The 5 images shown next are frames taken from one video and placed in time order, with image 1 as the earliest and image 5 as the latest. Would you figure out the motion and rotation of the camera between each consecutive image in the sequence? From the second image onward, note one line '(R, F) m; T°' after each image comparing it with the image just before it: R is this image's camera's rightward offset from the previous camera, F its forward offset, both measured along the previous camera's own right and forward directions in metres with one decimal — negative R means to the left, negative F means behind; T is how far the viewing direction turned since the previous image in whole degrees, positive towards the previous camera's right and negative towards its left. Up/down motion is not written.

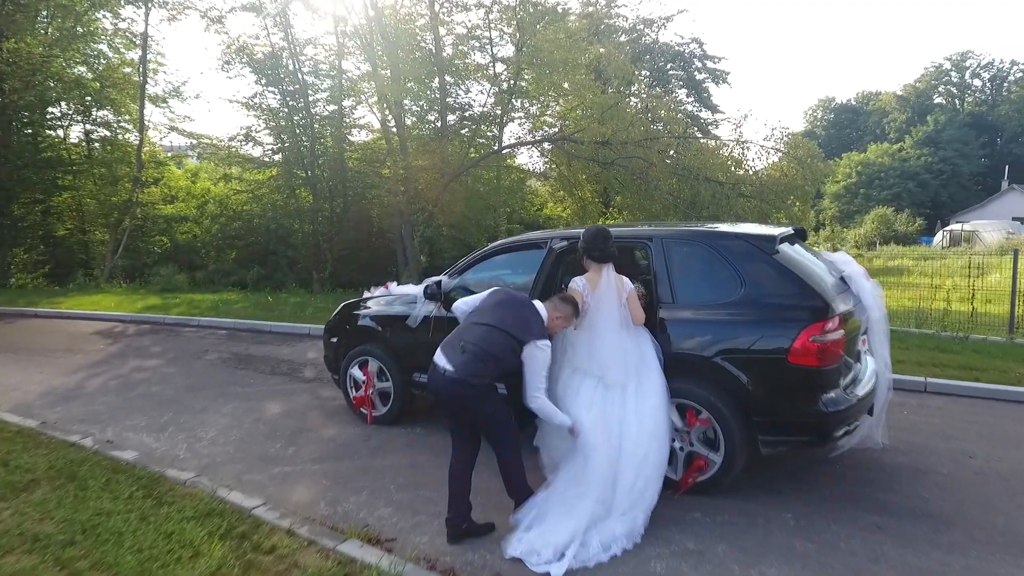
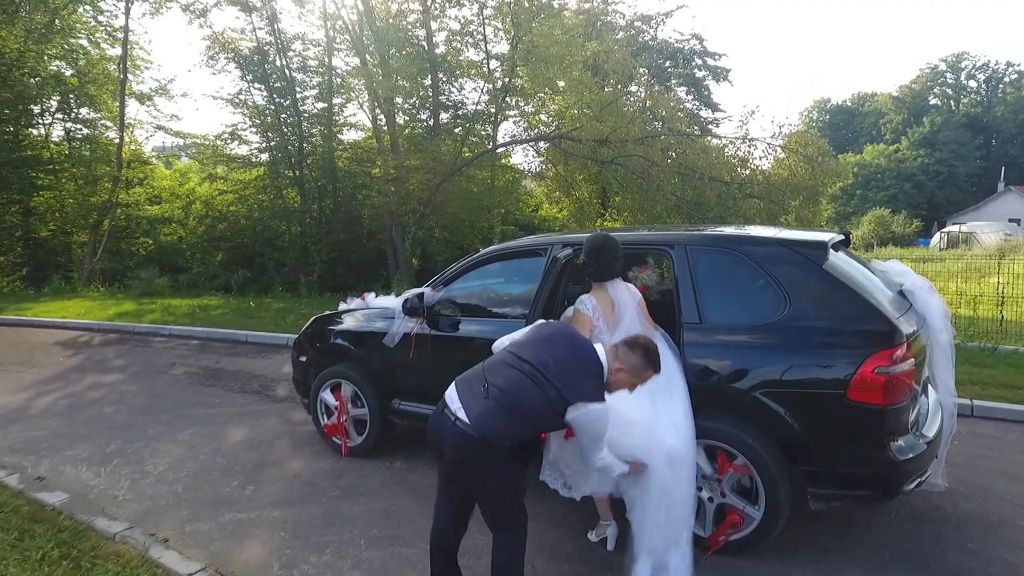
(0.0, +0.7) m; 0°
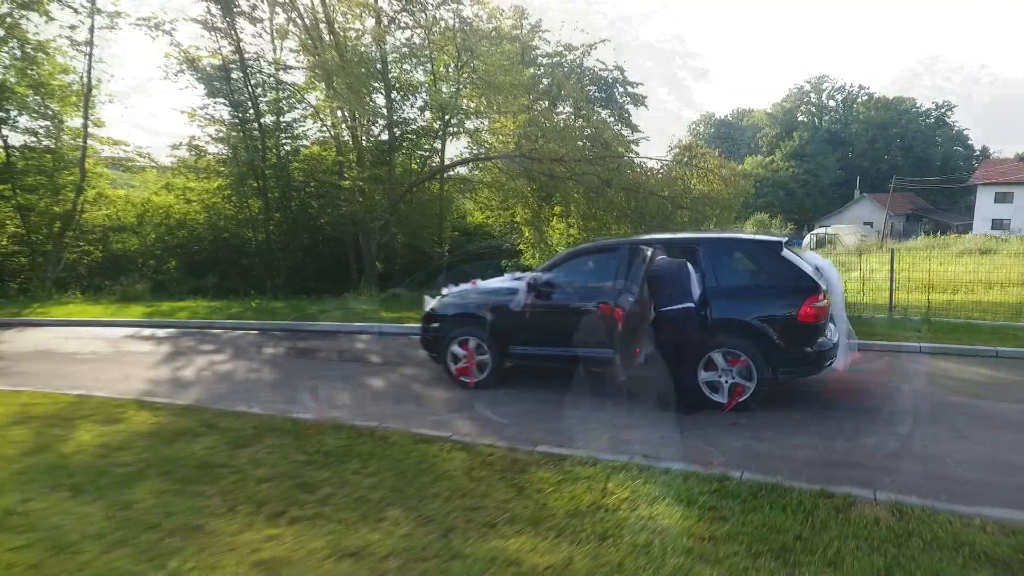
(-1.8, -2.3) m; +9°
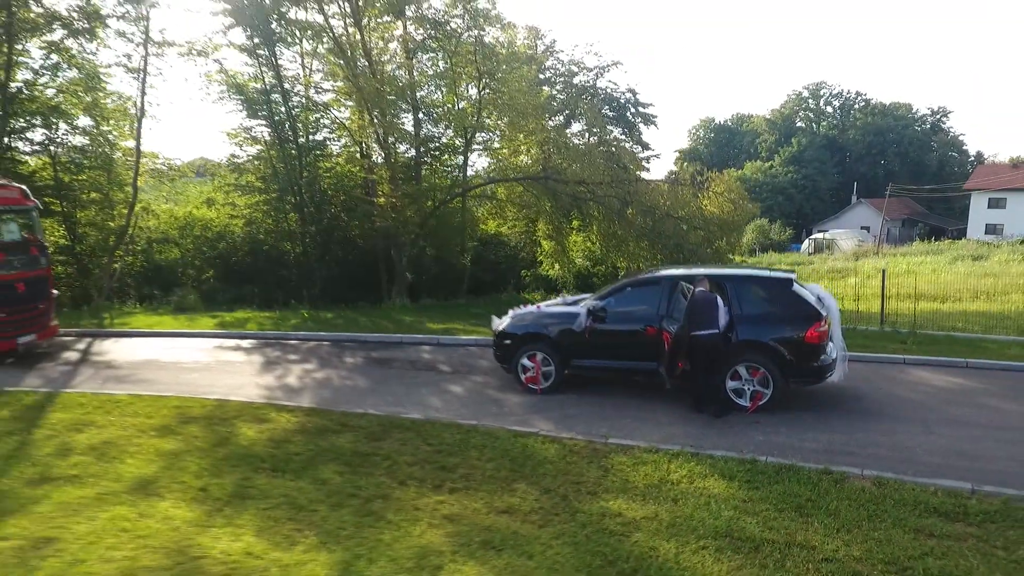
(-0.8, -1.6) m; 0°
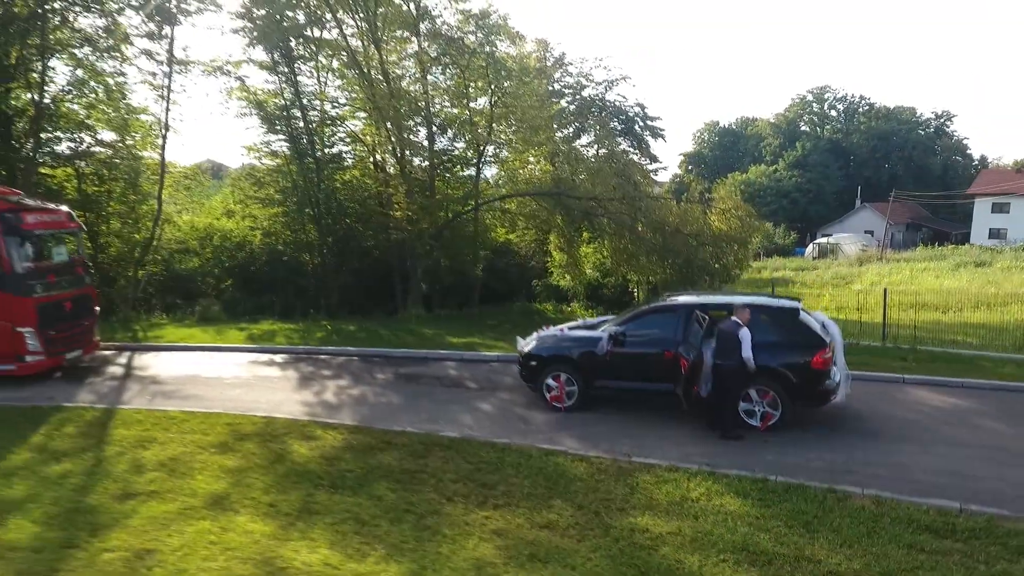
(-0.3, -0.6) m; 0°
